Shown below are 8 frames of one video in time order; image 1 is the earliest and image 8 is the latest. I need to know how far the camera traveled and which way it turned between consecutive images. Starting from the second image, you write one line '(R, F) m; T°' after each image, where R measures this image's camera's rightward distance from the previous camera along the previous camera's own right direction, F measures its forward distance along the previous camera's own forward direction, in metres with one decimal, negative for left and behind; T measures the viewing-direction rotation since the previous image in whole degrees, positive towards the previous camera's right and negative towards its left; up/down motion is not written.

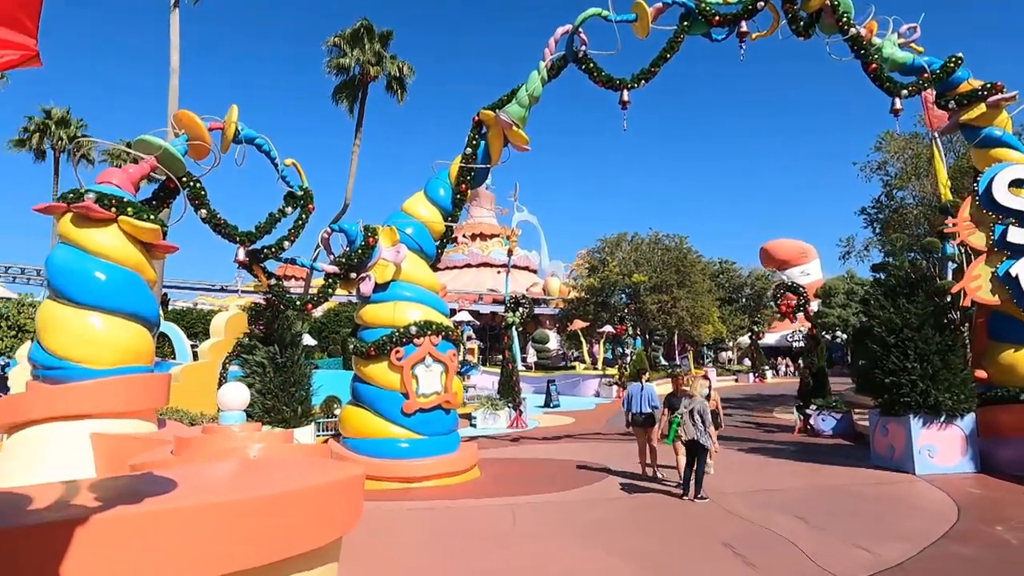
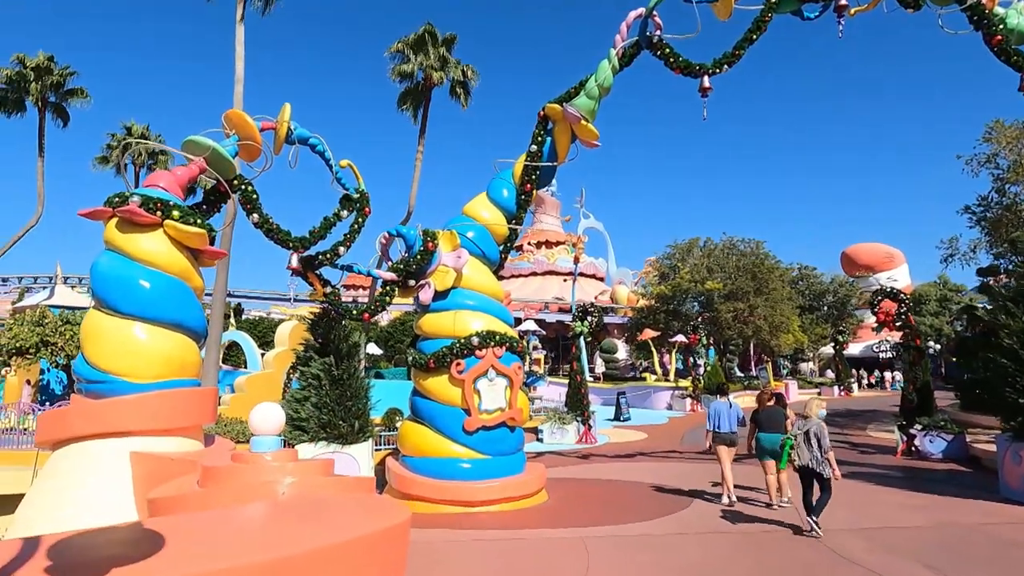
(0.0, +0.7) m; -6°
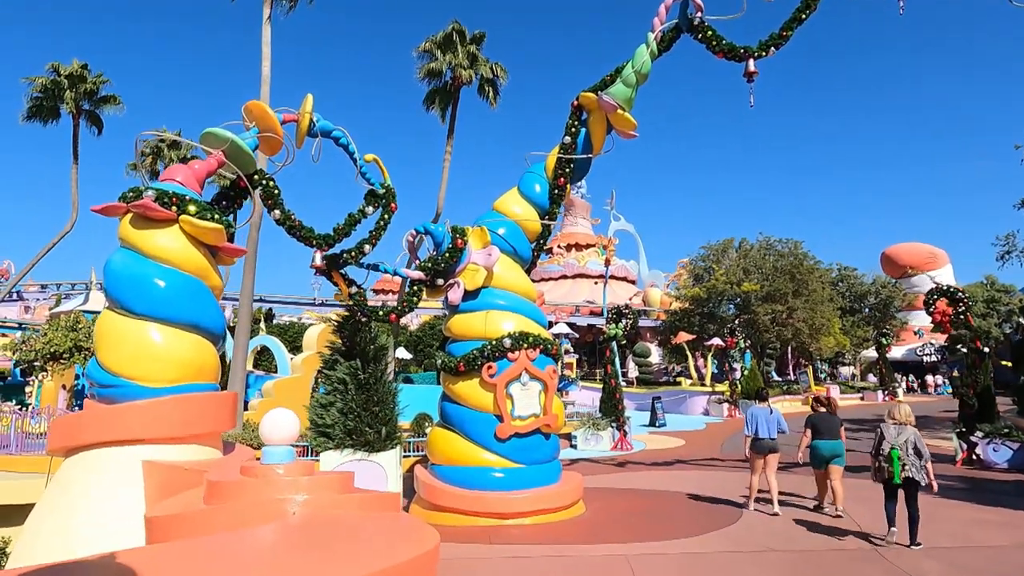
(-0.1, +0.4) m; -2°
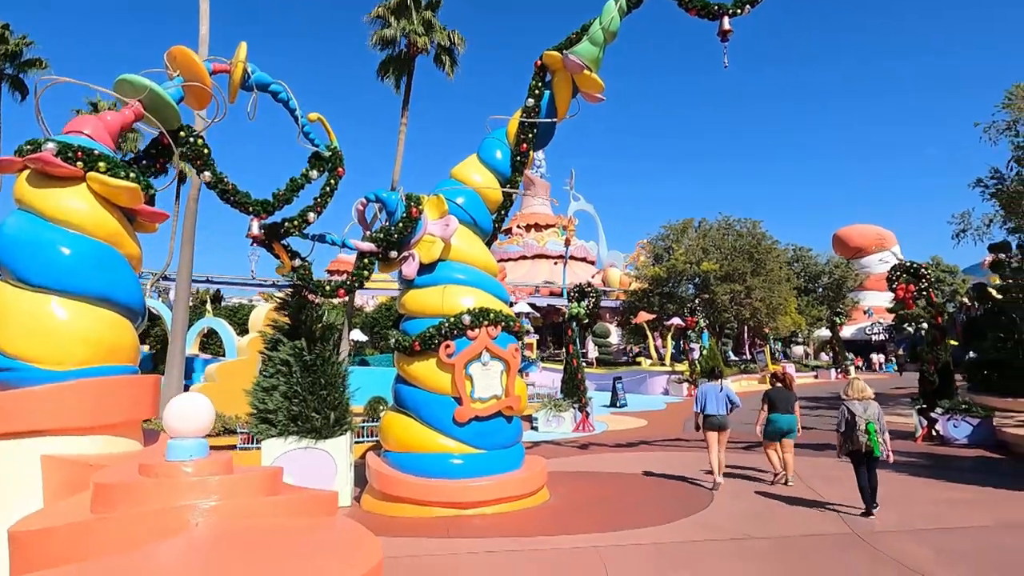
(0.0, +0.5) m; +4°
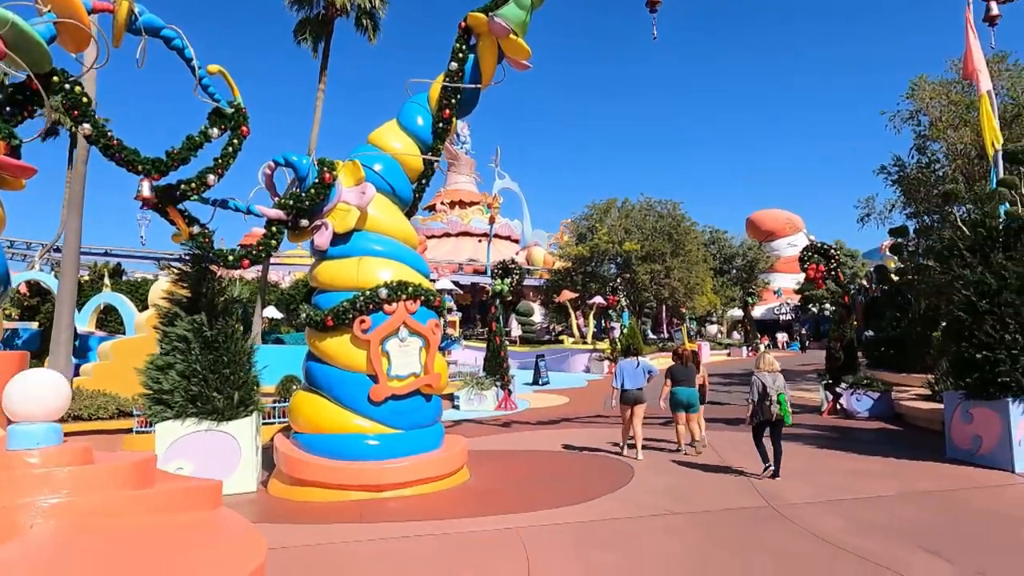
(0.0, +0.3) m; +7°
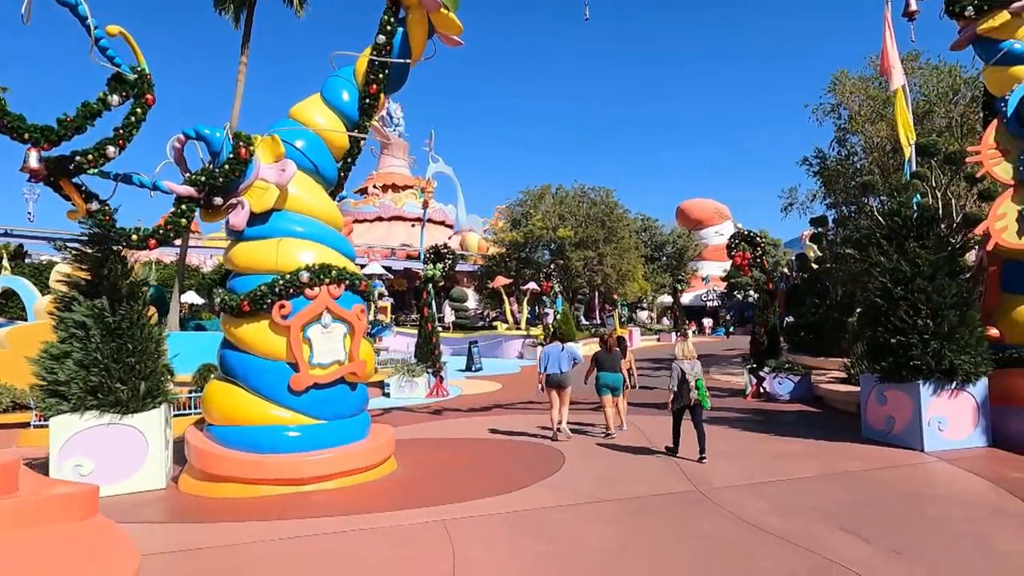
(+0.1, +0.2) m; +6°
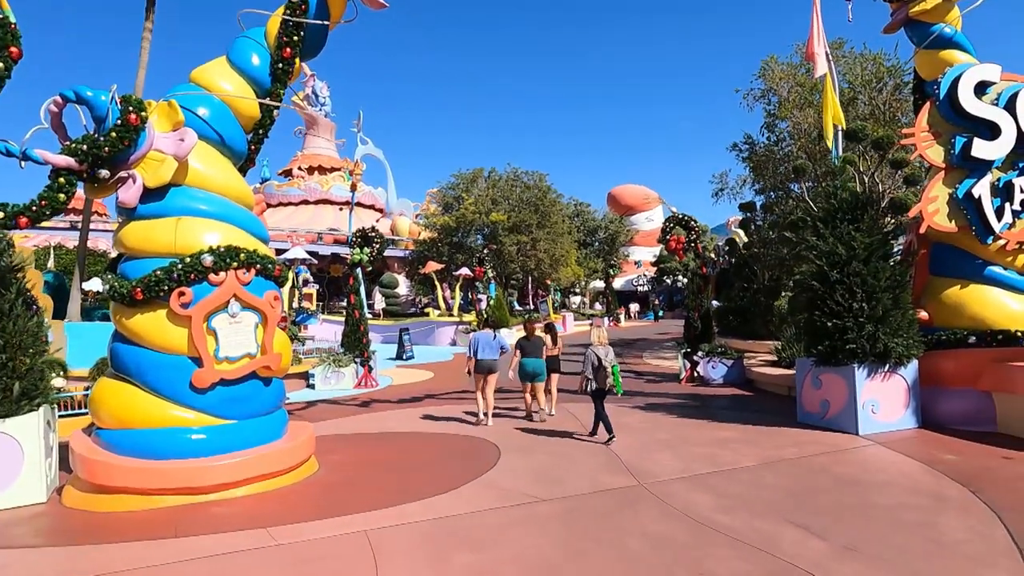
(0.0, +0.4) m; +6°
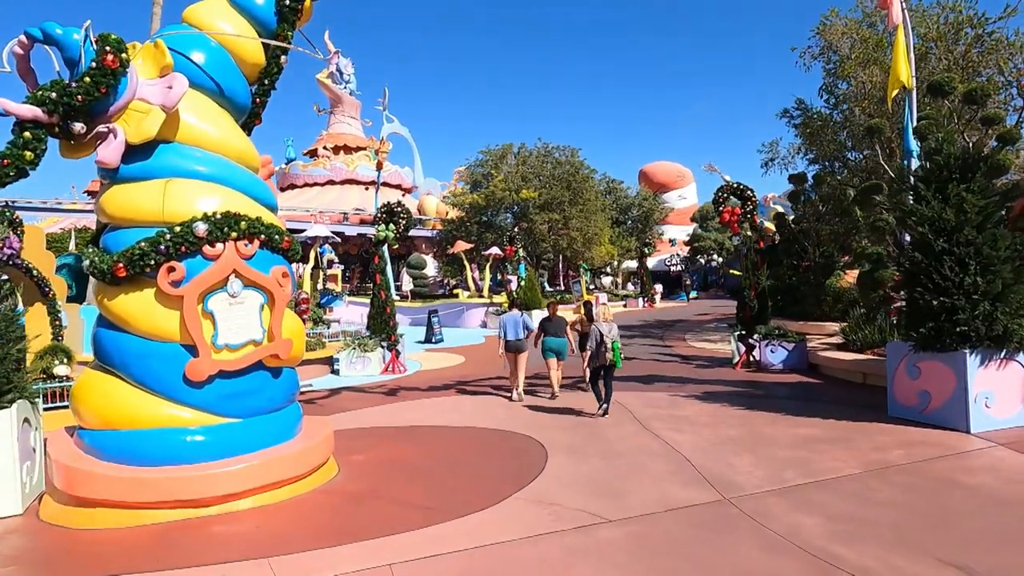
(-0.2, +1.0) m; -2°
